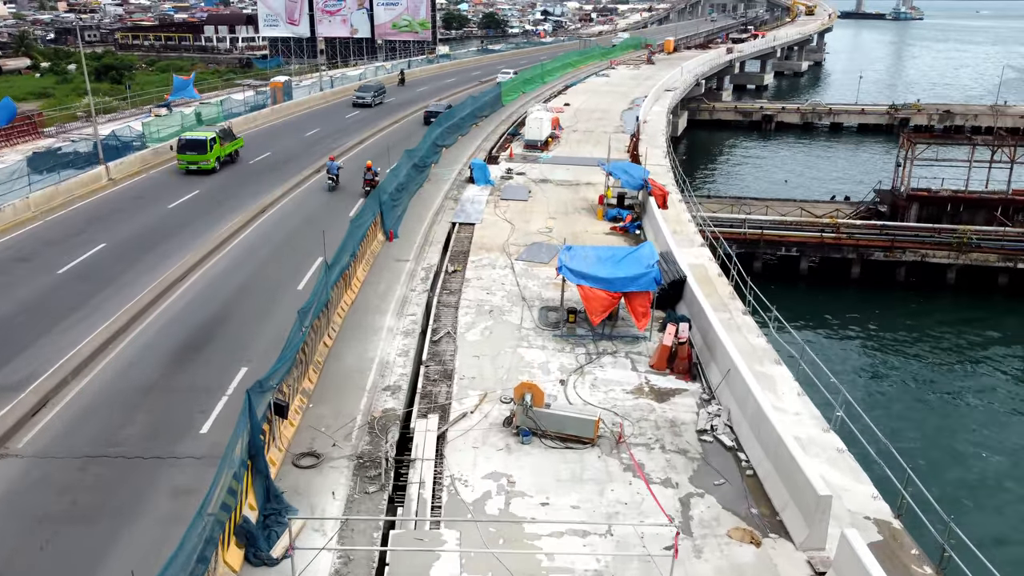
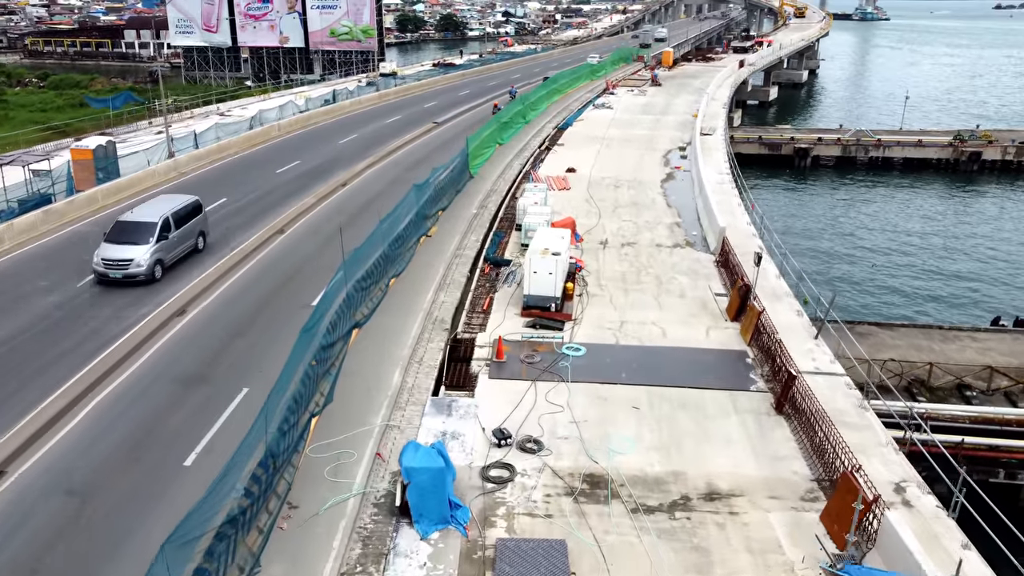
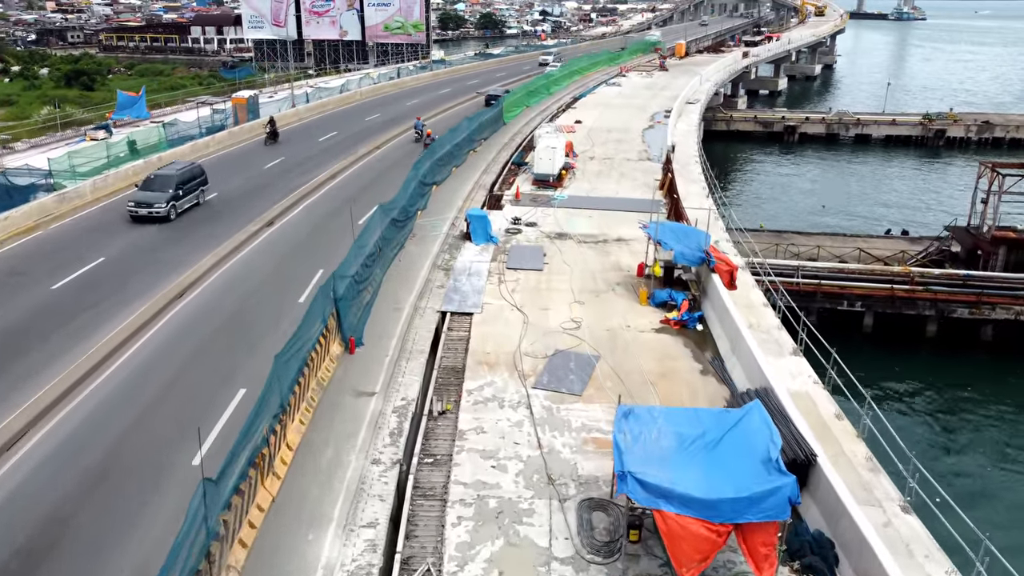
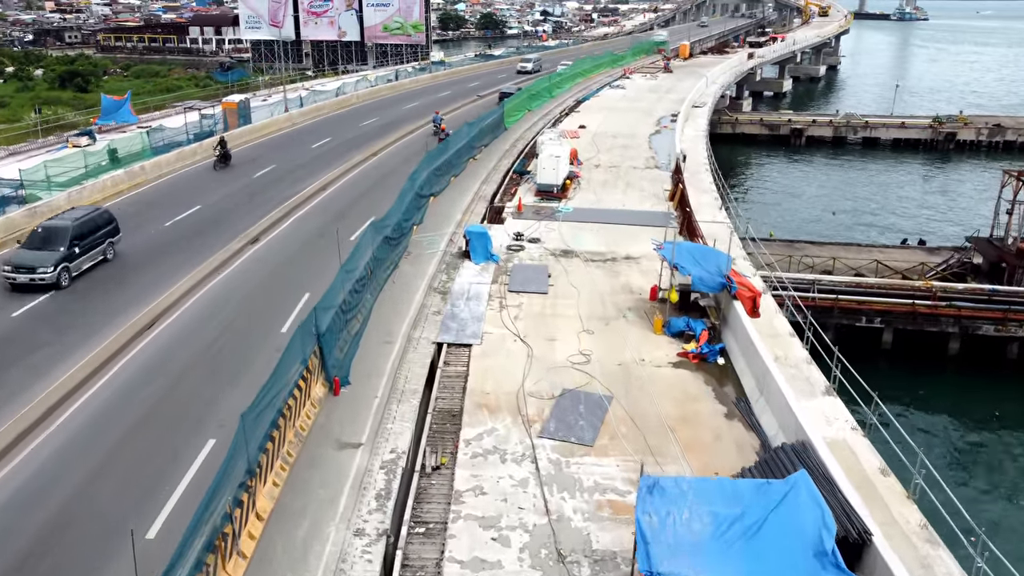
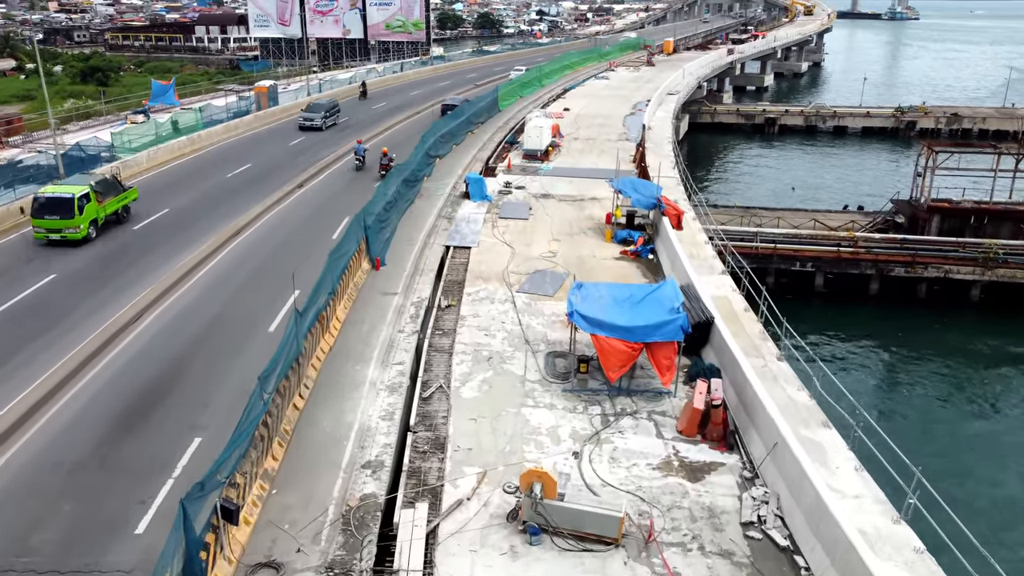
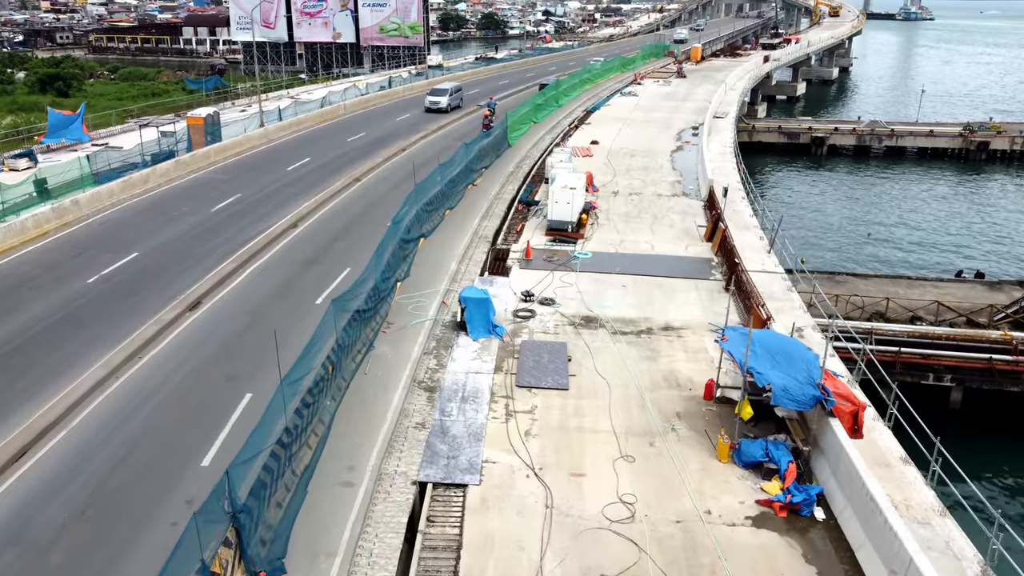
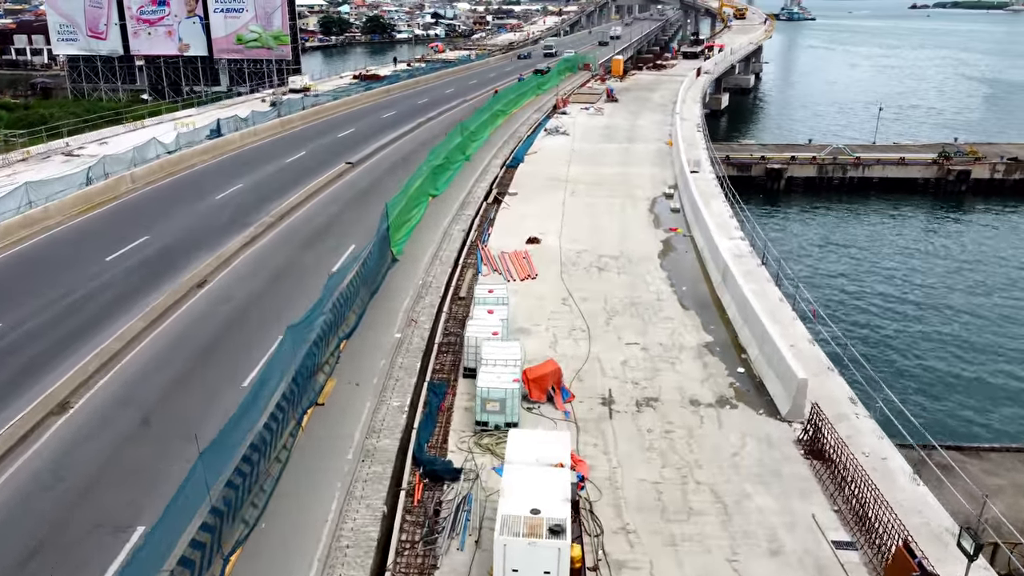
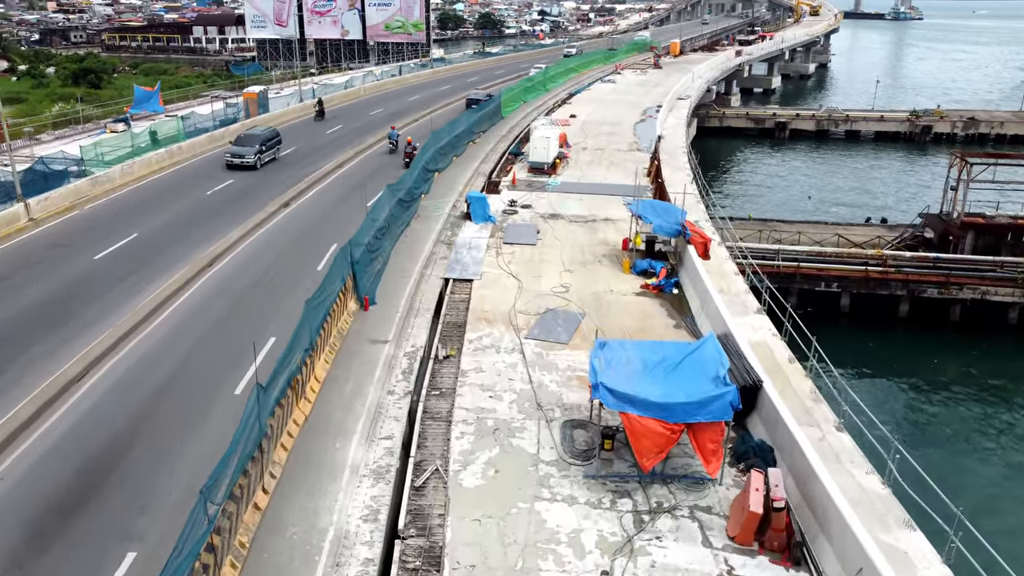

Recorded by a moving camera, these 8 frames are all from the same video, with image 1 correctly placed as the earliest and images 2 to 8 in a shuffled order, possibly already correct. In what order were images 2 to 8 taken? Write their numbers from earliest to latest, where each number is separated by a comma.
5, 8, 3, 4, 6, 2, 7
